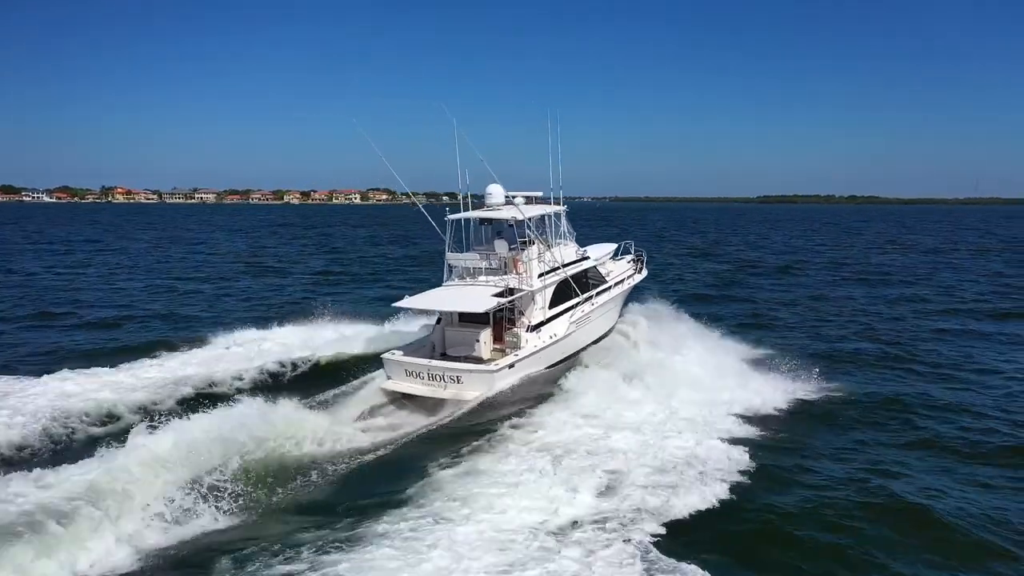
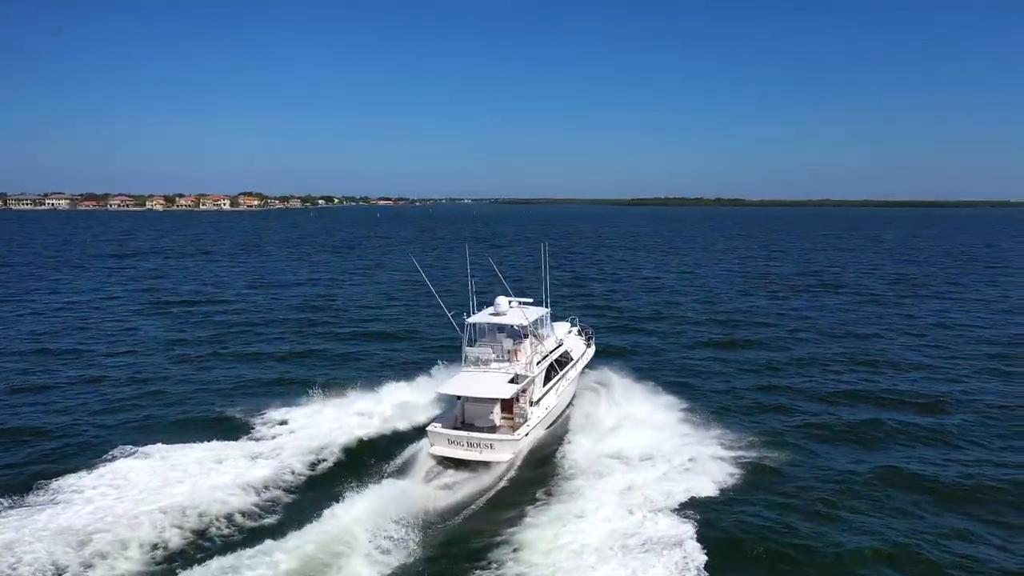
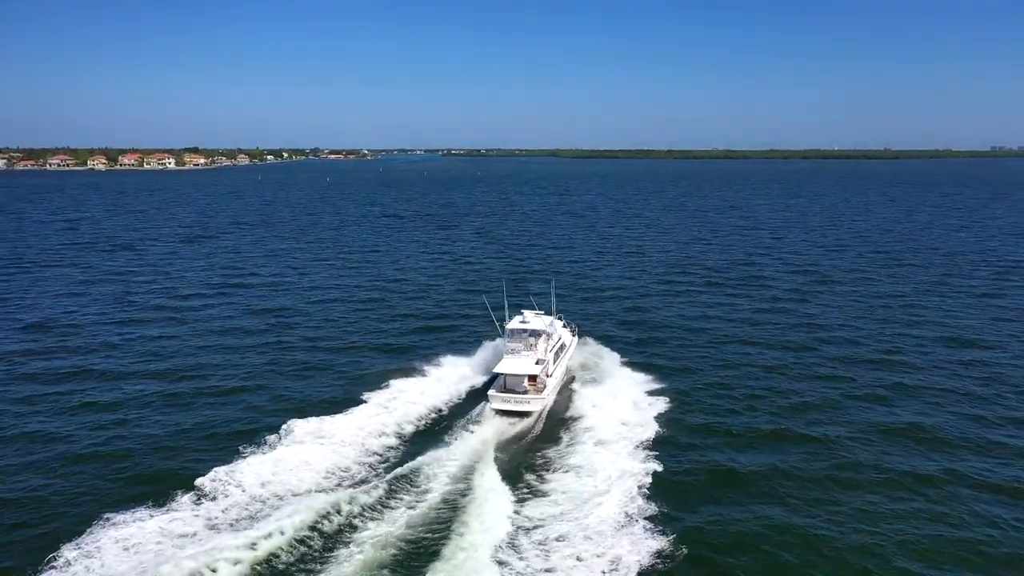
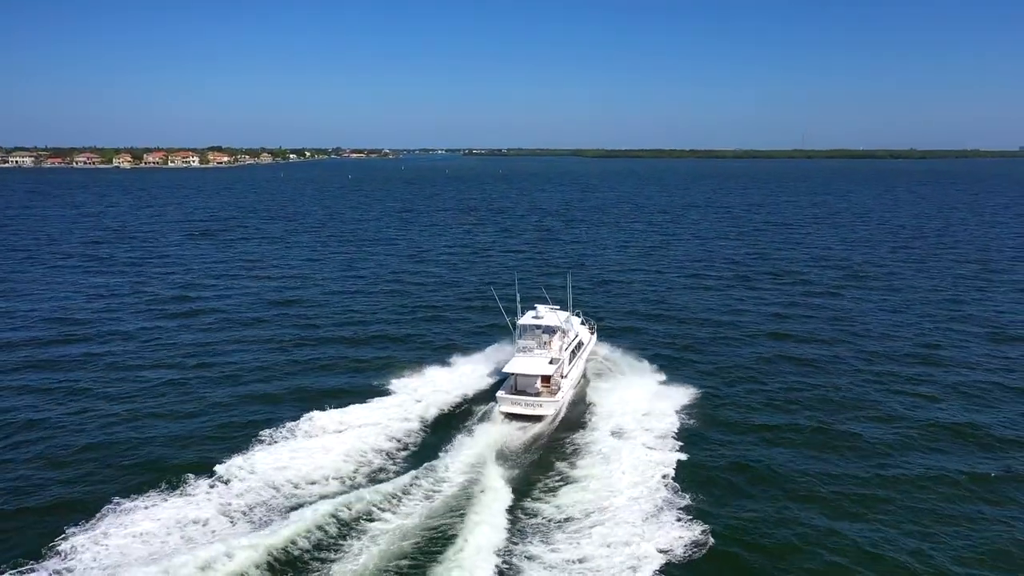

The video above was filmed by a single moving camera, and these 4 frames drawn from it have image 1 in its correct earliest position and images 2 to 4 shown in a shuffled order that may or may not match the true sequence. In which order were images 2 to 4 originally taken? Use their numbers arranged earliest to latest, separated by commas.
2, 4, 3
